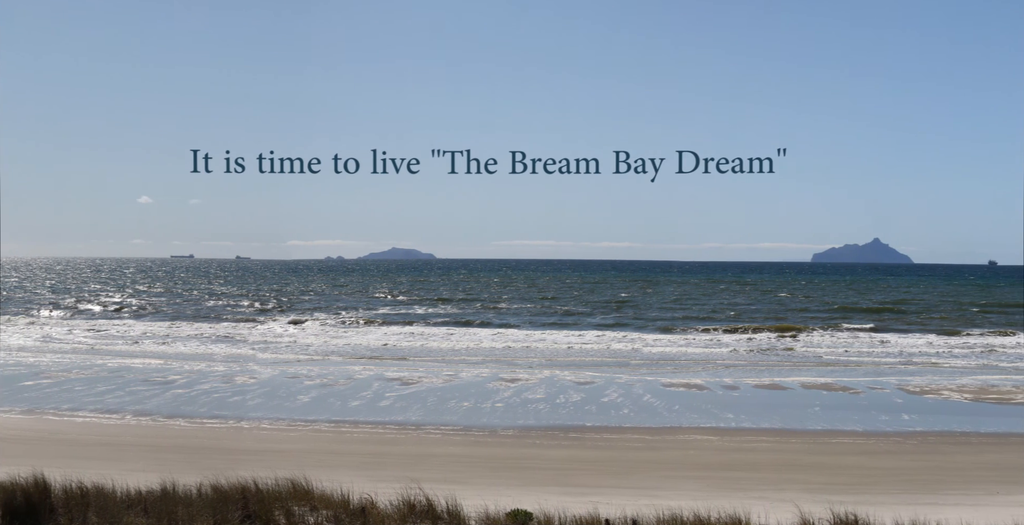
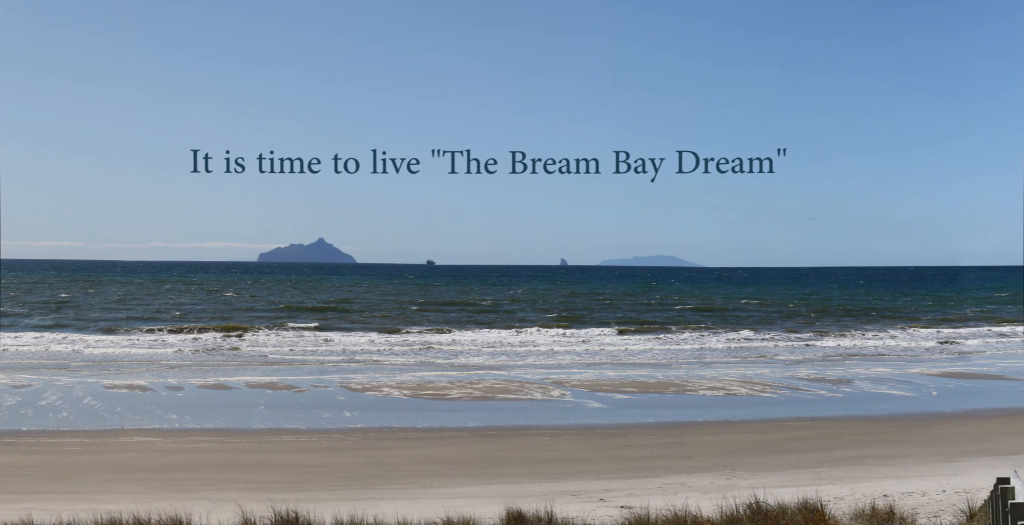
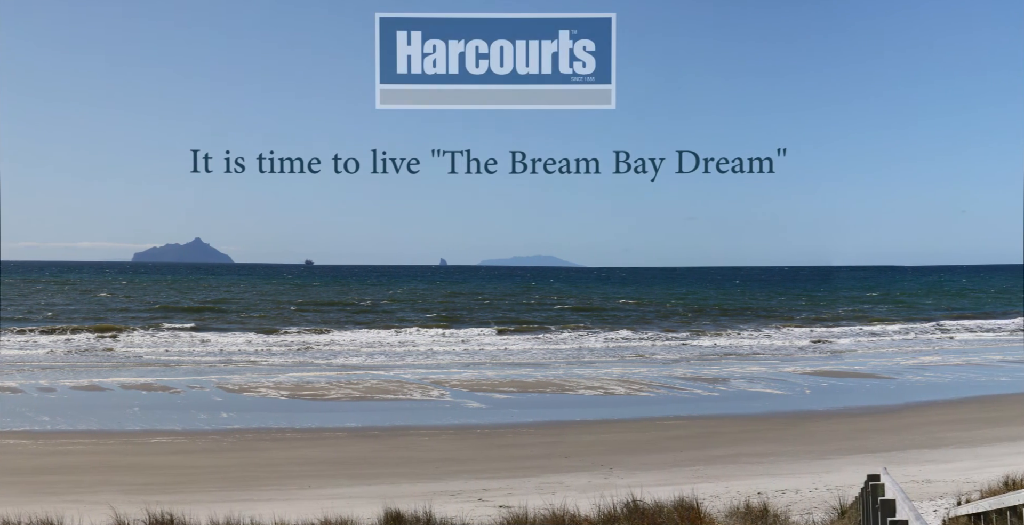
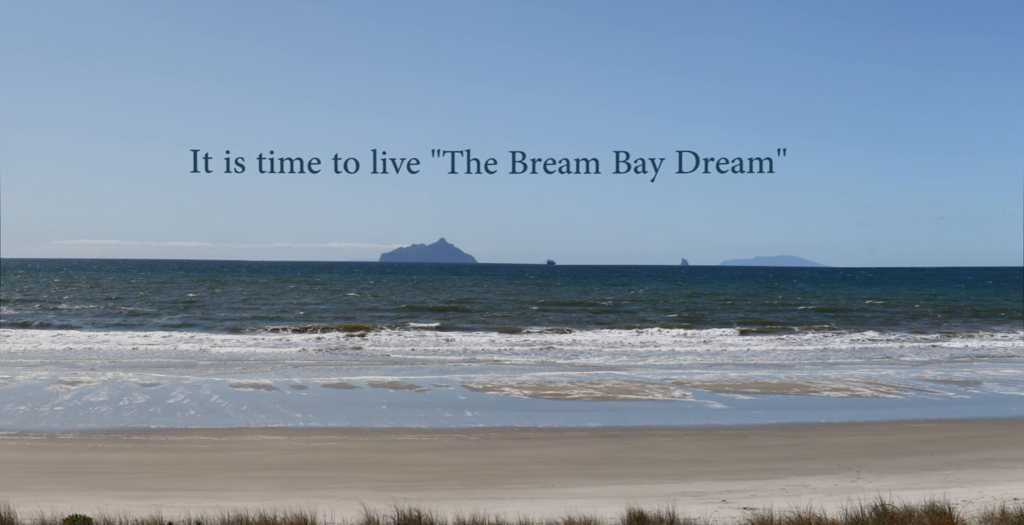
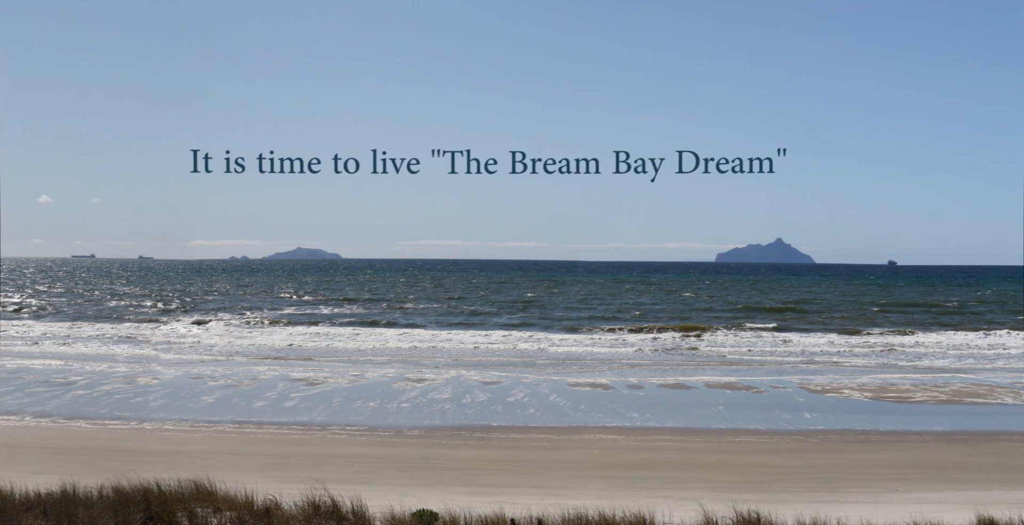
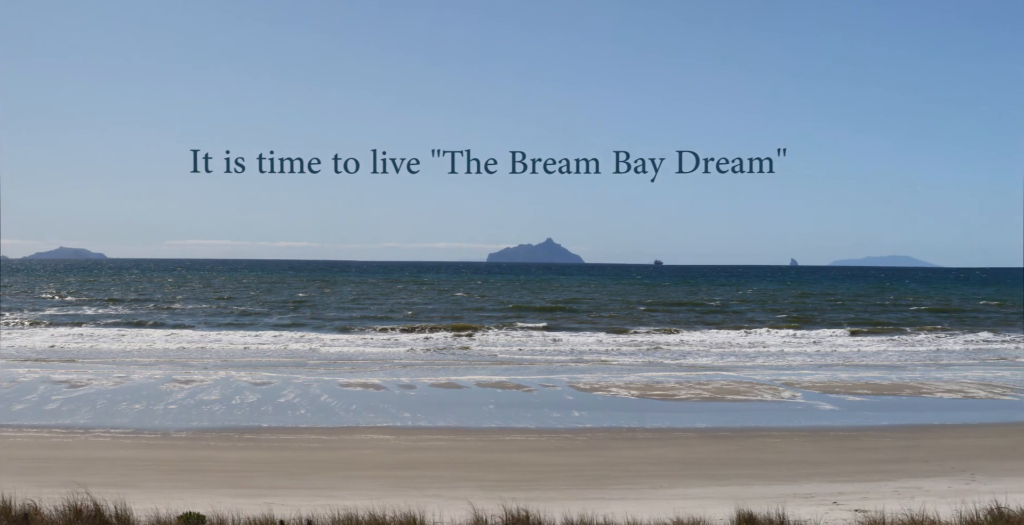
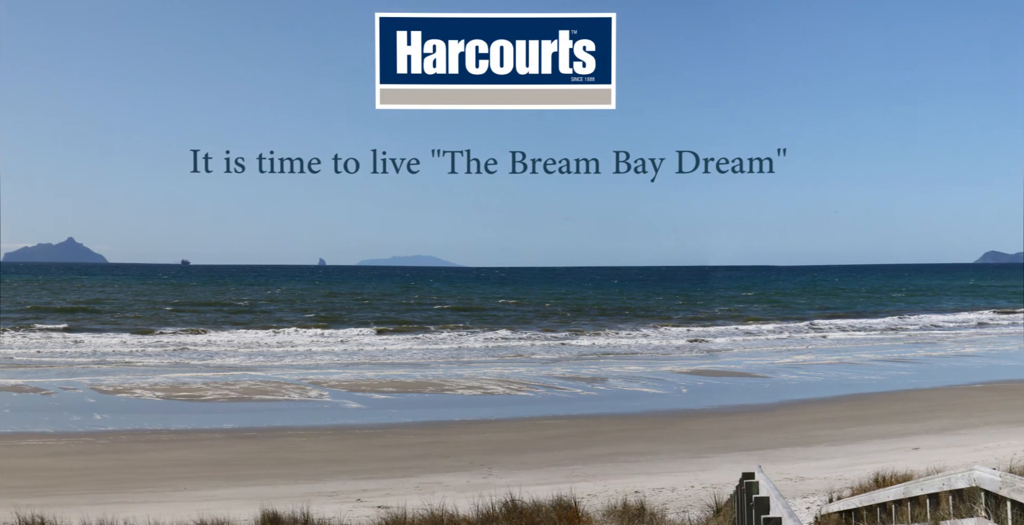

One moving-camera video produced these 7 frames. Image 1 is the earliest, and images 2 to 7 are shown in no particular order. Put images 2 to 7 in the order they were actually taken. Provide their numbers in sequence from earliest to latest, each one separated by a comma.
5, 6, 4, 2, 3, 7
